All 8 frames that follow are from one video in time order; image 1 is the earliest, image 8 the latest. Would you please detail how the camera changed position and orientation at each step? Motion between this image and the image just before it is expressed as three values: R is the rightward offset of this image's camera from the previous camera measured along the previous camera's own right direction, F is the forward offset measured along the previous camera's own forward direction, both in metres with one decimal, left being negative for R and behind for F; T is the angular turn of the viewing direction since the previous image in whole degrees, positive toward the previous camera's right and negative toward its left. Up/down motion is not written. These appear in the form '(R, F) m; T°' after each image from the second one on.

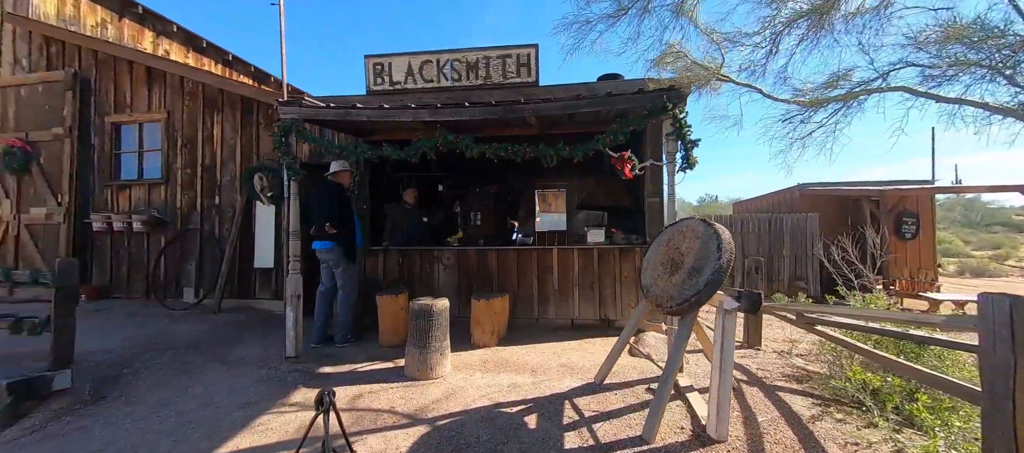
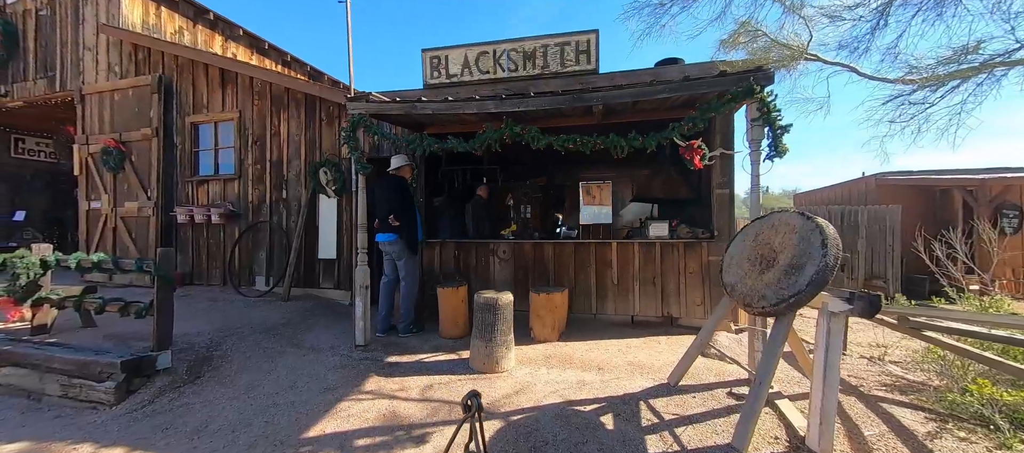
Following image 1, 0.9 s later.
(-0.3, +0.1) m; -5°
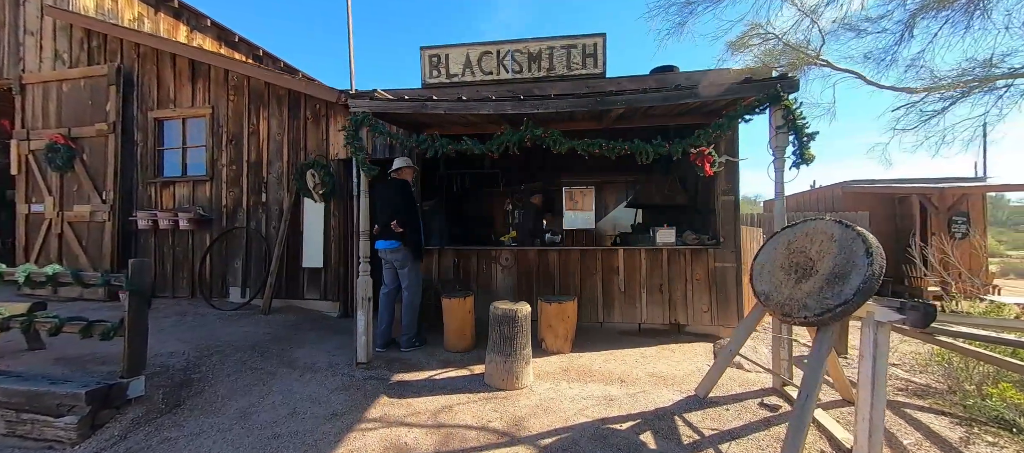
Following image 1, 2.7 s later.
(-0.4, +0.2) m; +4°
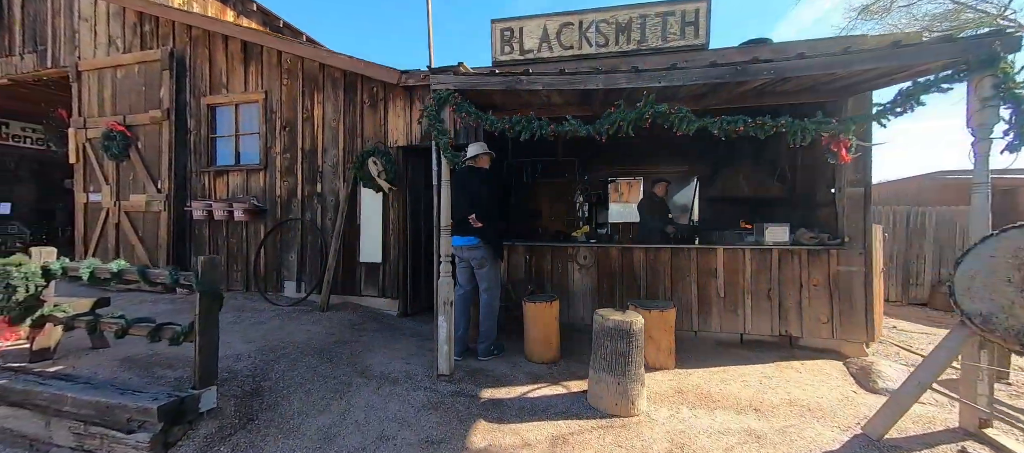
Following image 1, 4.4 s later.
(-0.6, +0.4) m; -3°
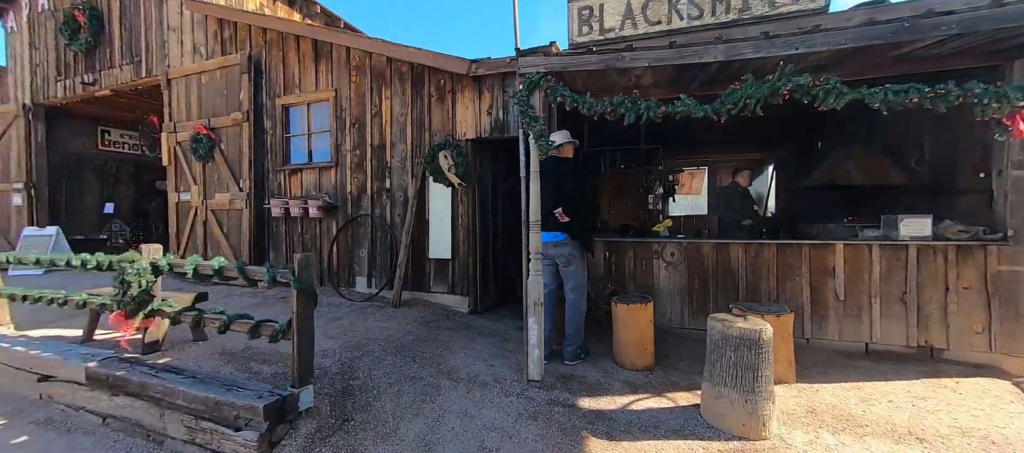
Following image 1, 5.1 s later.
(-0.4, +0.2) m; -6°
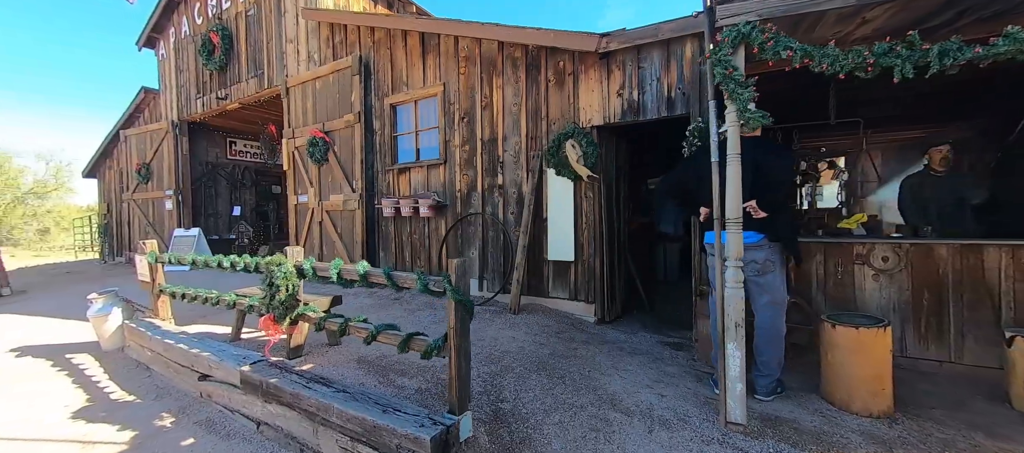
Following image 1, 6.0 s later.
(-0.7, +0.4) m; -10°
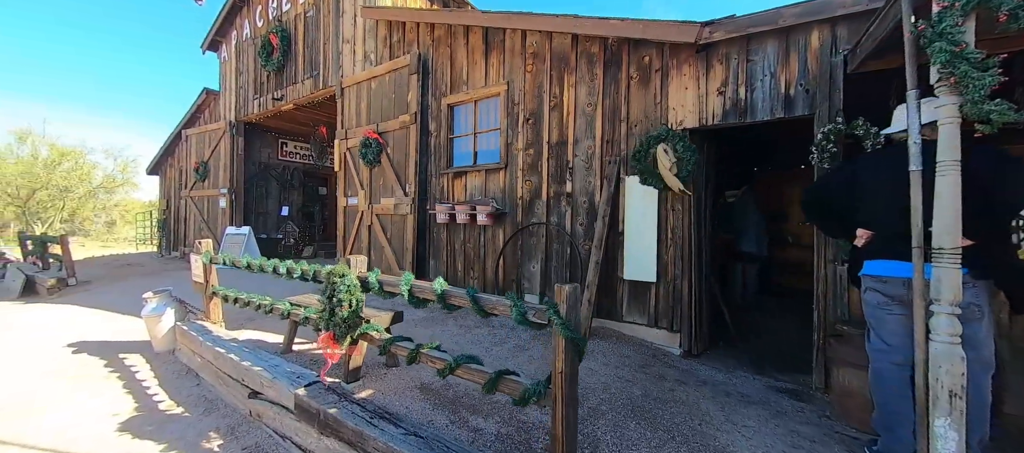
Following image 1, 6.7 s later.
(-0.4, +0.4) m; -4°
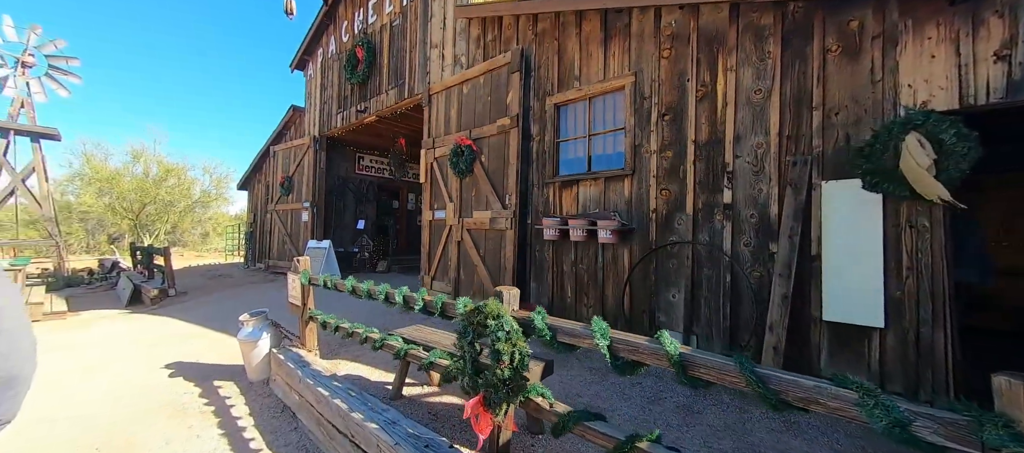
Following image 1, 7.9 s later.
(-0.8, +0.6) m; -7°
